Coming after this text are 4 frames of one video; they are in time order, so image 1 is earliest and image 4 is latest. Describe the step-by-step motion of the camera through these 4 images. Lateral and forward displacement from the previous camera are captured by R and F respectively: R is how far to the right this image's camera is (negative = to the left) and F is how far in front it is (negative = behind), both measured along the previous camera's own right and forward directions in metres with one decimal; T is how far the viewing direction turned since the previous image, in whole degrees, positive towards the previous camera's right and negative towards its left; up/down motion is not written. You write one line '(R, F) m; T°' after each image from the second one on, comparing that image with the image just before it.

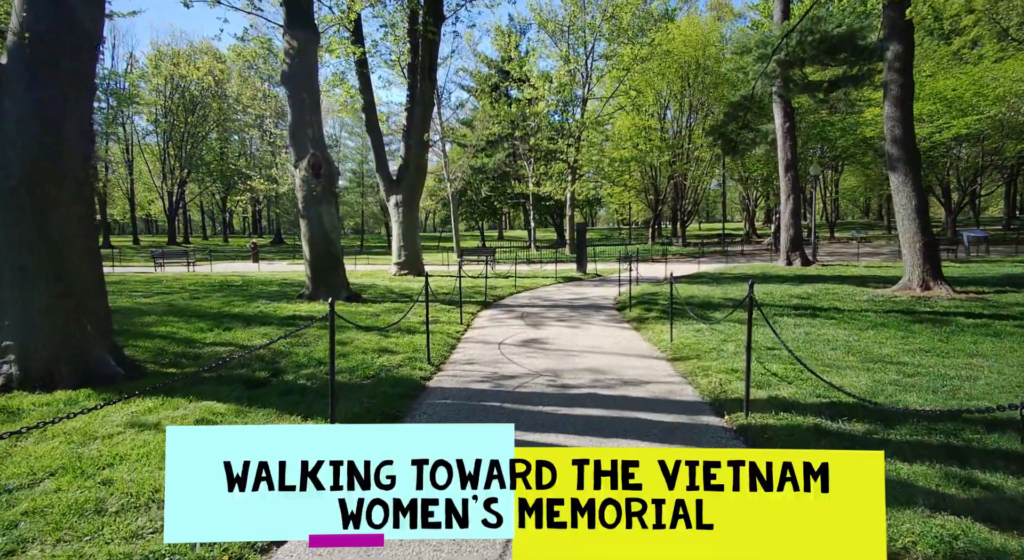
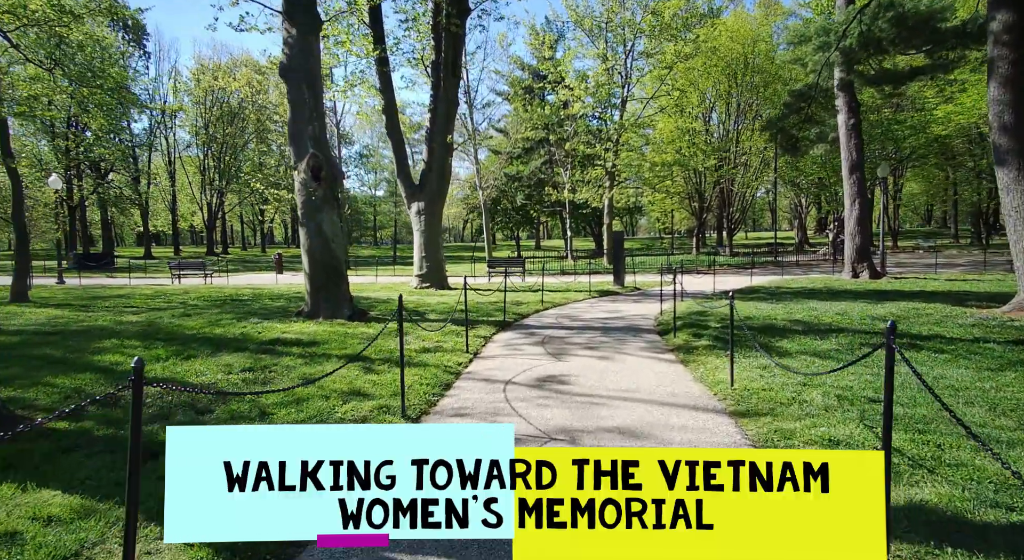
(+0.3, +1.9) m; -3°
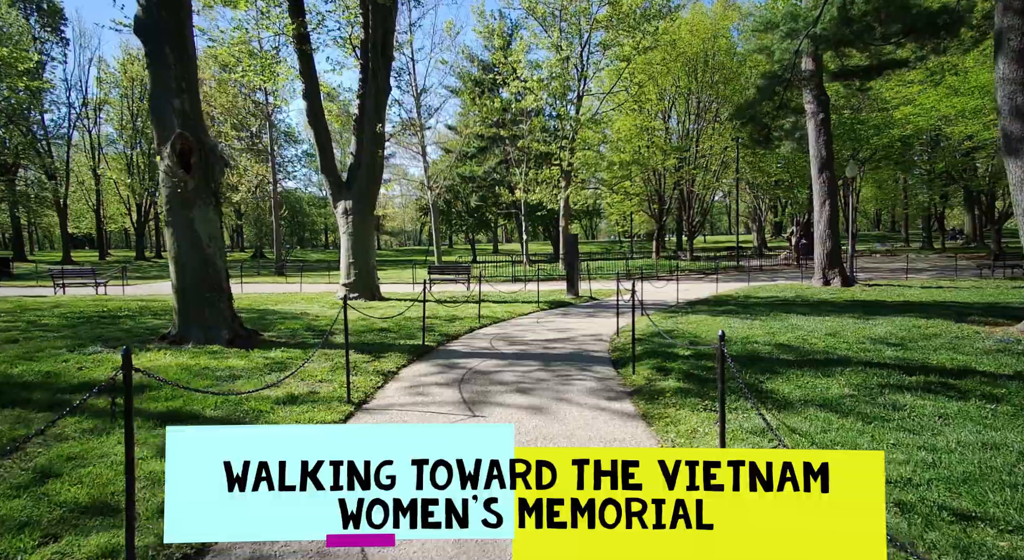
(+0.5, +2.3) m; +3°
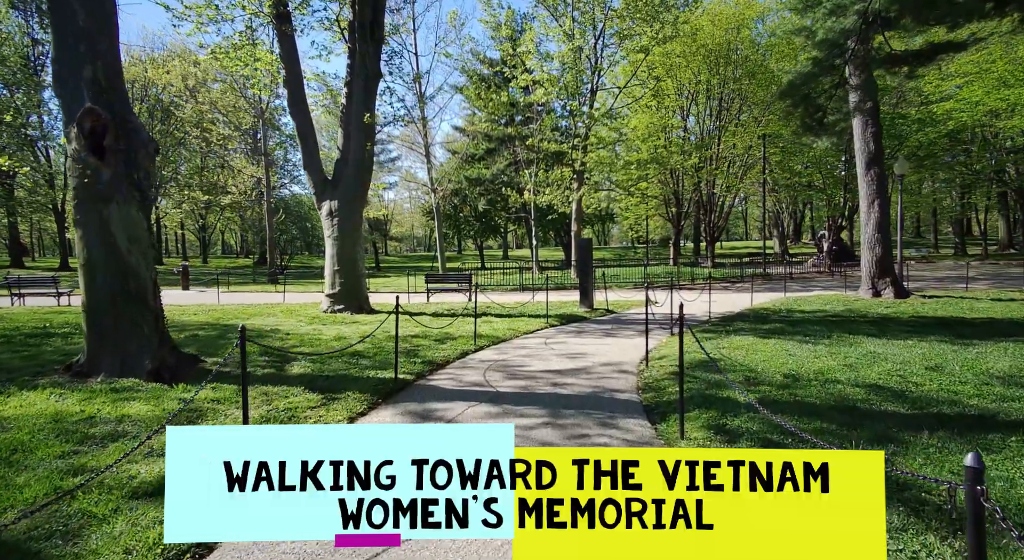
(+0.1, +2.2) m; -1°
